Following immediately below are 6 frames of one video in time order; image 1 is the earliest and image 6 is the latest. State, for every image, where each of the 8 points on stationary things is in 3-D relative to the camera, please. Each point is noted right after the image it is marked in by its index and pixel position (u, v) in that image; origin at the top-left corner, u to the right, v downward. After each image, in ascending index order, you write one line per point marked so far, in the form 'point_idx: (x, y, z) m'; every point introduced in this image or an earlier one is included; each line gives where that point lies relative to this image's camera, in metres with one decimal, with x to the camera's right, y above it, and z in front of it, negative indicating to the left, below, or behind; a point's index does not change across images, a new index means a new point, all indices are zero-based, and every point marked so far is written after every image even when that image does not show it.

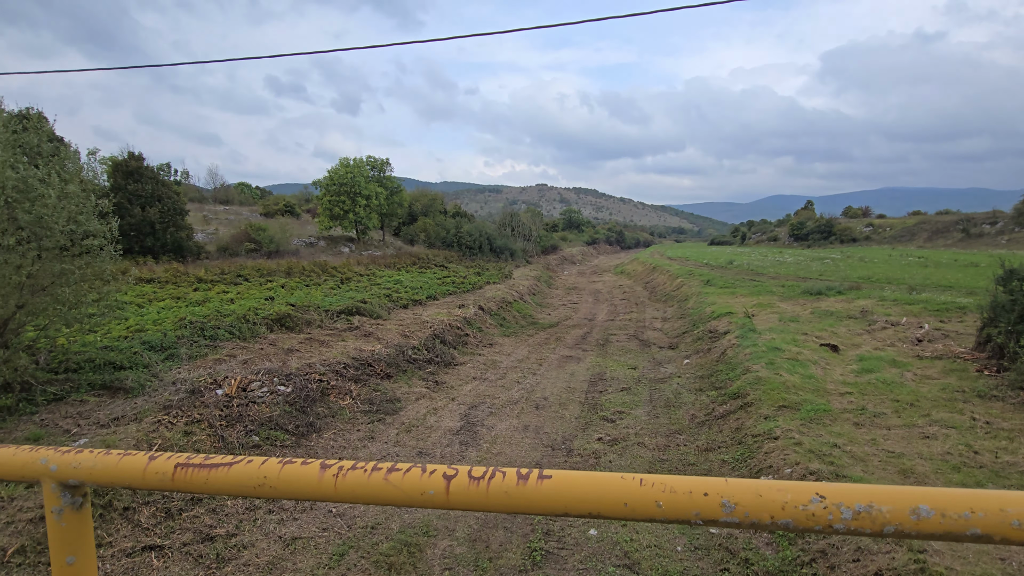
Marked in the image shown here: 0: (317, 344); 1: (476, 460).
0: (-3.7, -1.1, +9.7) m
1: (-0.5, -2.2, +6.5) m
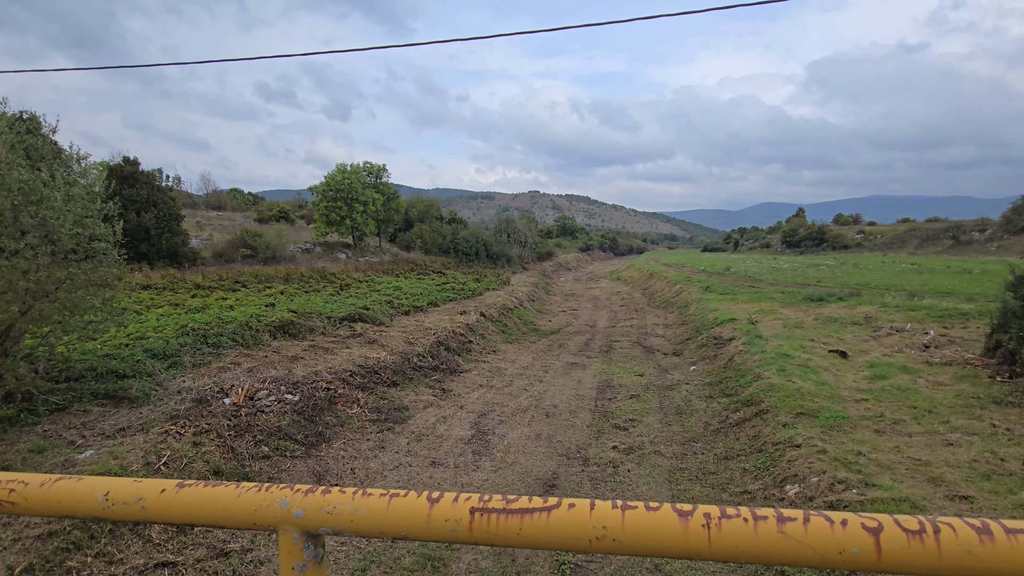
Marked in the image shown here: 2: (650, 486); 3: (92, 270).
0: (-3.5, -1.2, +9.5) m
1: (-0.3, -2.3, +6.4) m
2: (+1.6, -2.2, +5.7) m
3: (-4.7, +0.2, +5.8) m
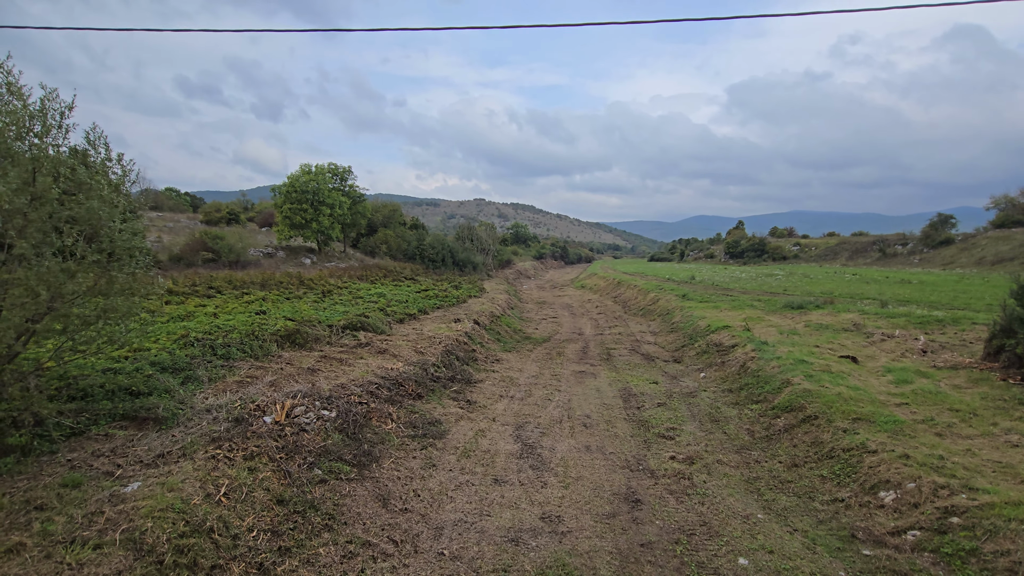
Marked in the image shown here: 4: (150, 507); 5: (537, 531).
0: (-3.0, -1.3, +8.8) m
1: (+0.6, -2.3, +6.0) m
2: (+2.5, -2.3, +5.6) m
3: (-3.8, +0.2, +5.0) m
4: (-2.8, -1.7, +4.0) m
5: (+0.2, -2.4, +5.0) m
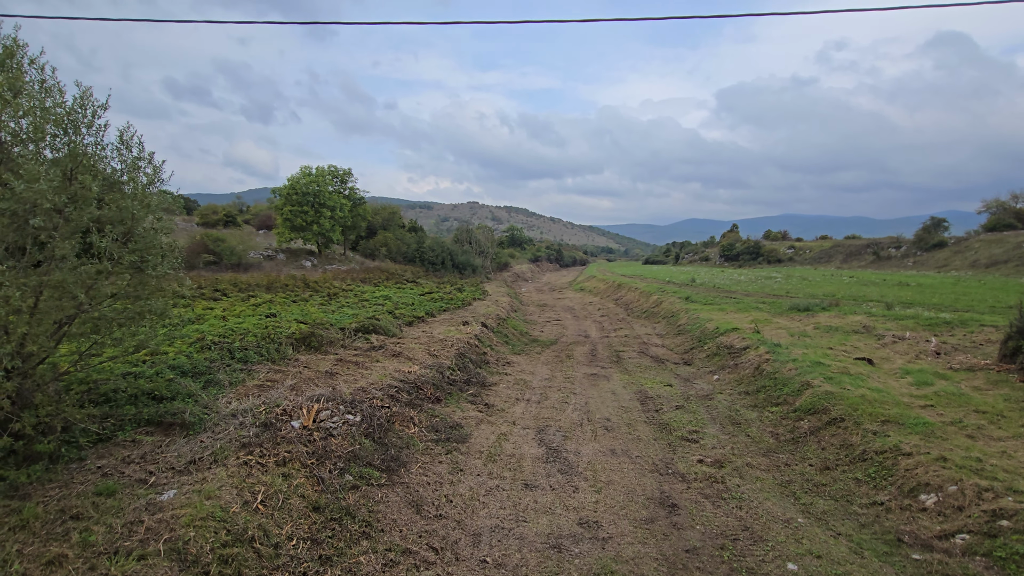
0: (-2.7, -1.3, +8.7) m
1: (+0.9, -2.4, +5.9) m
2: (+2.9, -2.3, +5.5) m
3: (-3.4, +0.1, +4.9) m
4: (-2.4, -1.7, +3.9) m
5: (+0.6, -2.4, +4.9) m
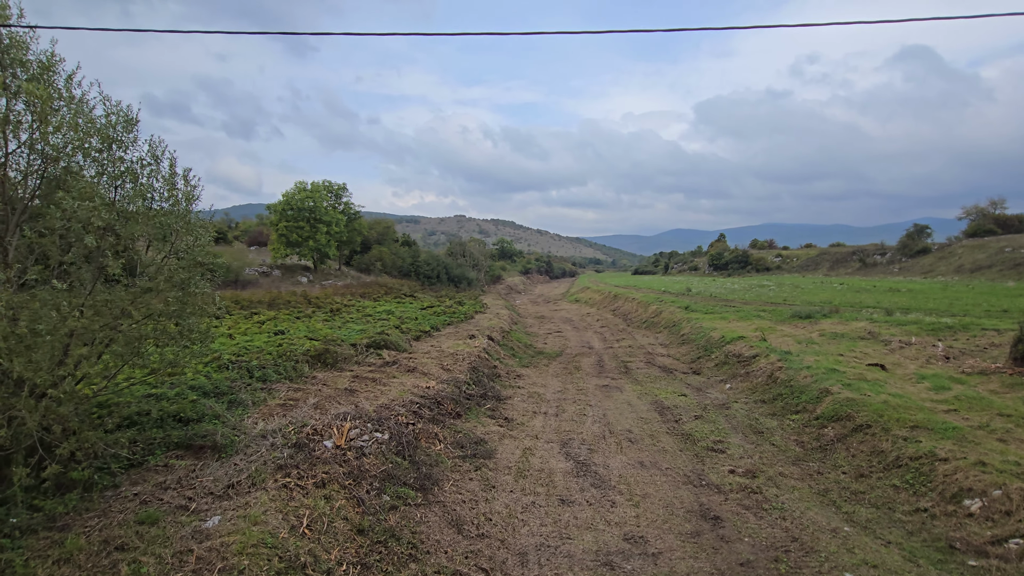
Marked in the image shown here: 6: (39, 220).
0: (-2.3, -1.6, +8.5) m
1: (+1.4, -2.5, +5.9) m
2: (+3.3, -2.4, +5.5) m
3: (-3.0, 0.0, +4.8) m
4: (-2.0, -1.9, +3.7) m
5: (+1.1, -2.5, +4.8) m
6: (-3.6, +0.5, +3.9) m
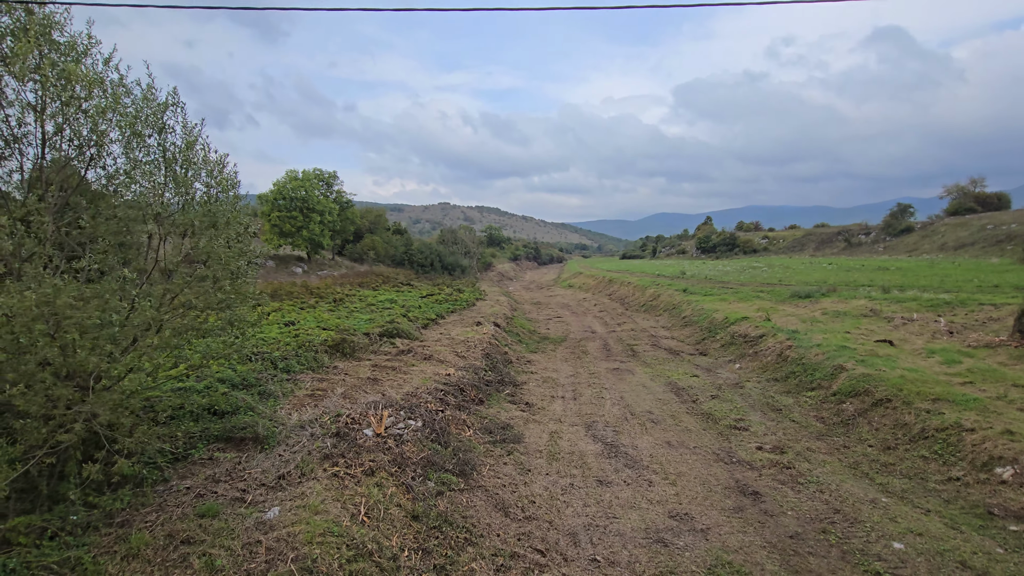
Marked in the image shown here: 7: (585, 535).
0: (-2.0, -1.4, +8.5) m
1: (+1.8, -2.3, +5.9) m
2: (+3.7, -2.2, +5.6) m
3: (-2.5, +0.1, +4.7) m
4: (-1.5, -1.8, +3.7) m
5: (+1.6, -2.3, +4.8) m
6: (-3.1, +0.6, +3.7) m
7: (+0.7, -2.3, +4.8) m
